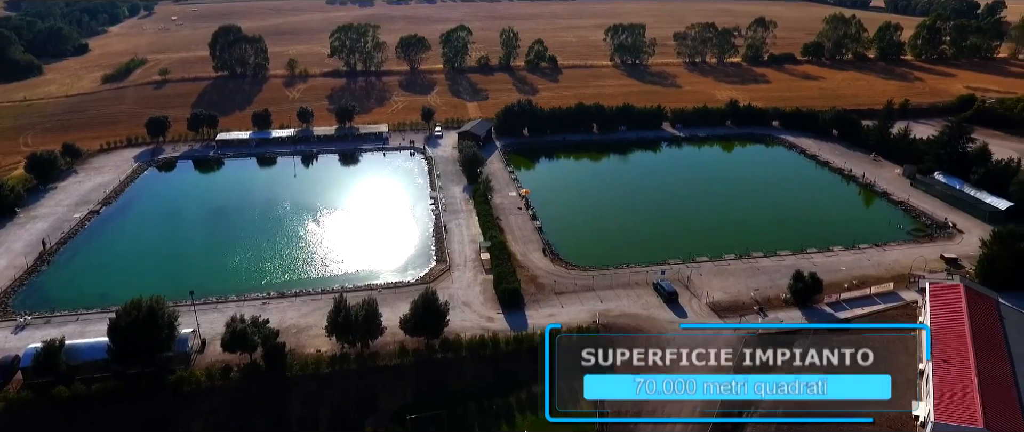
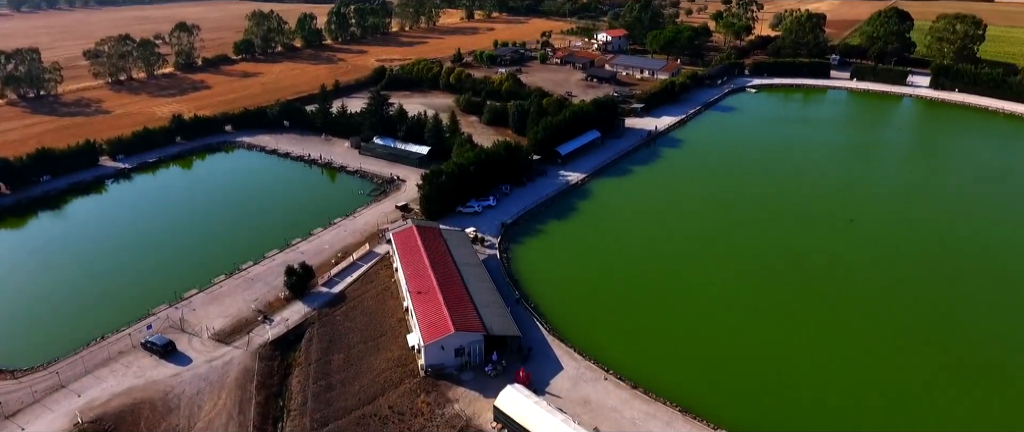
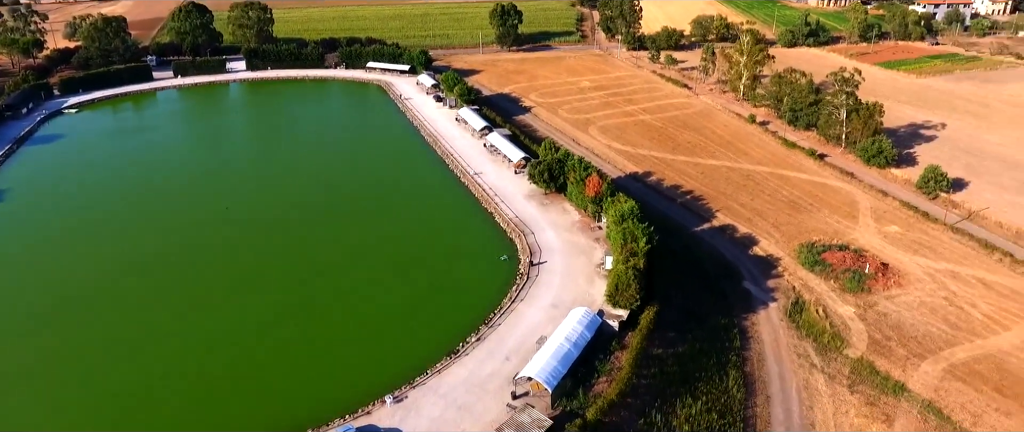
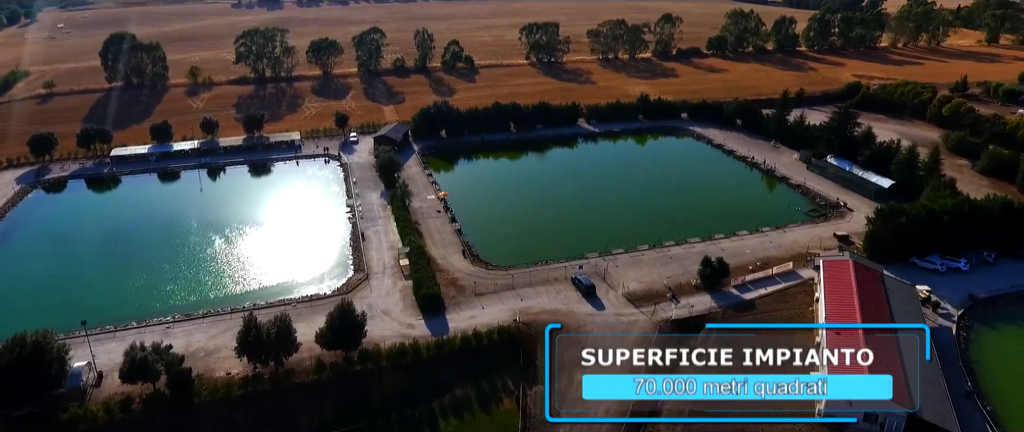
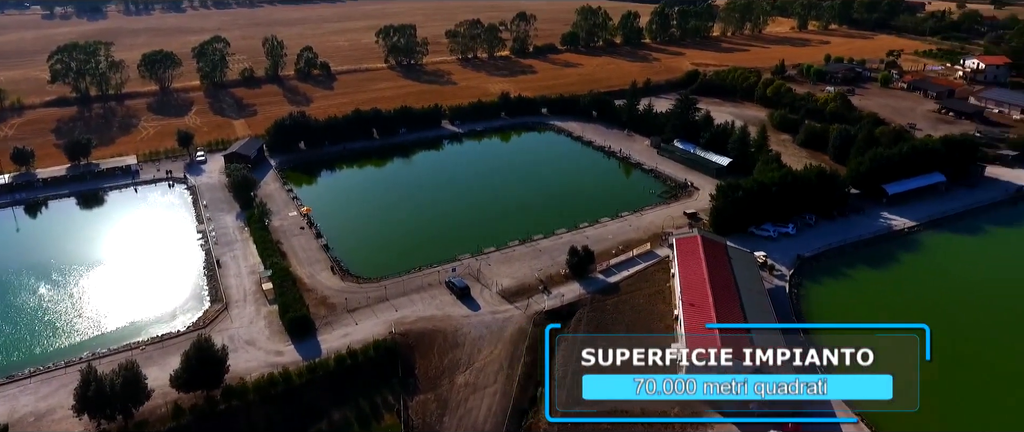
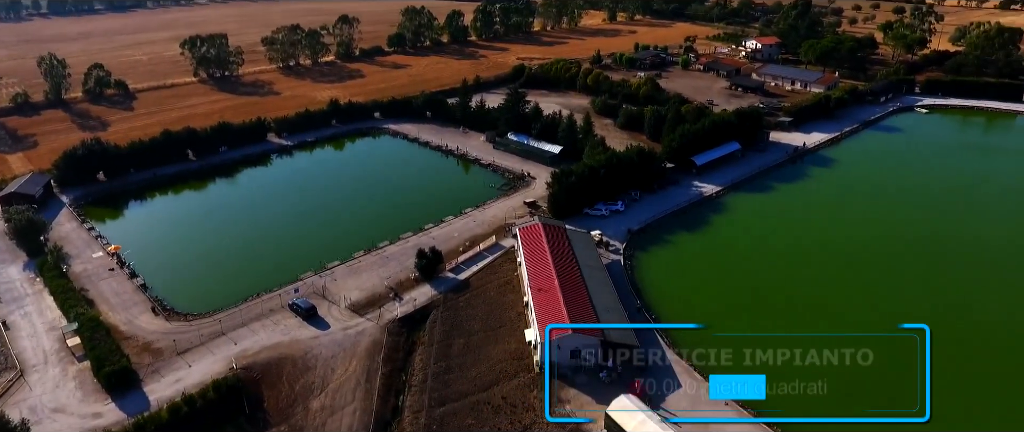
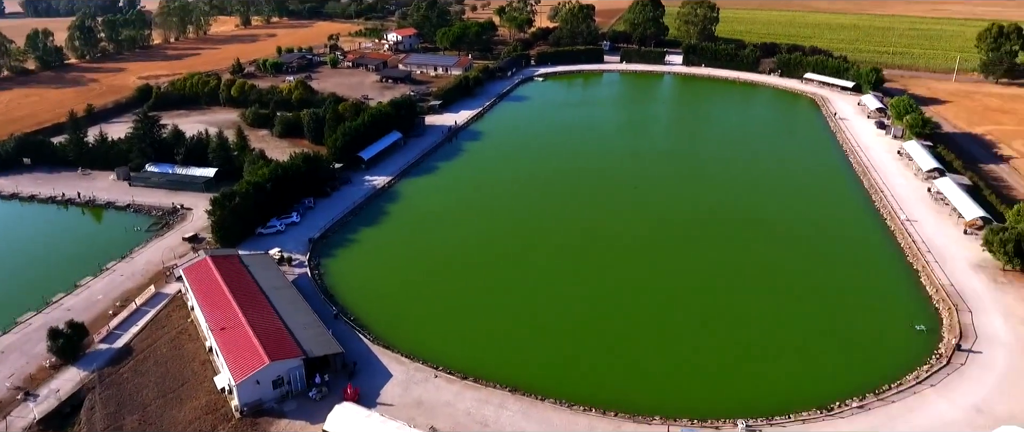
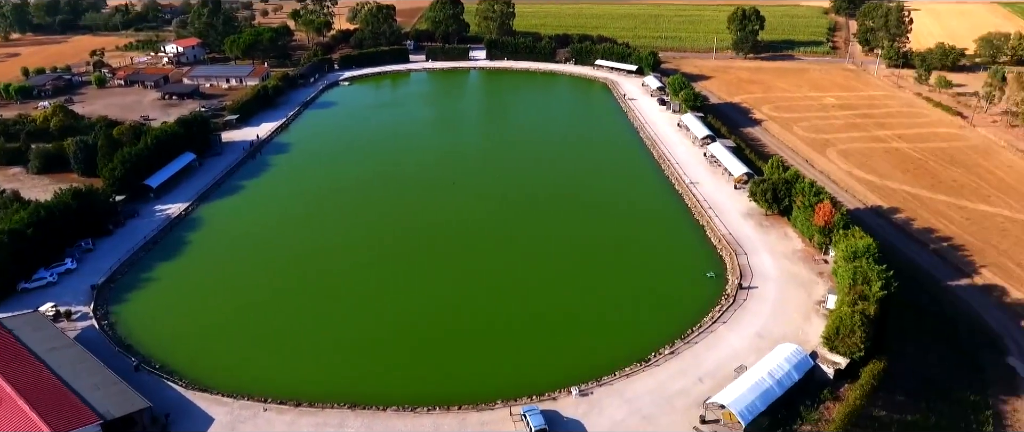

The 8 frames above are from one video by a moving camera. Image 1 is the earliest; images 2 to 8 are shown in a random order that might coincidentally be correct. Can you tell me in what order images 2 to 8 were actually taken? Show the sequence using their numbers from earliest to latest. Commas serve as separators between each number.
4, 5, 6, 2, 7, 8, 3
